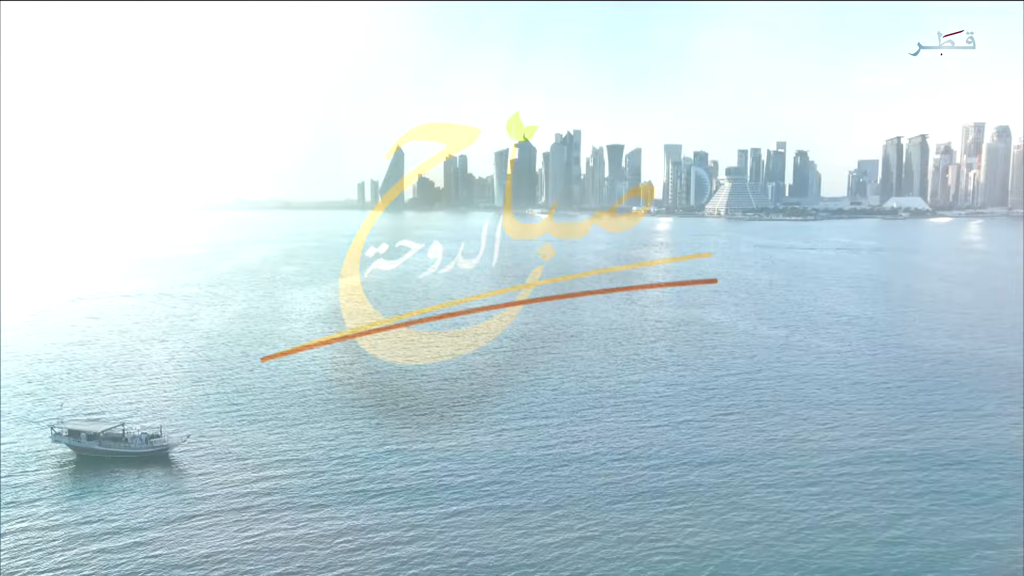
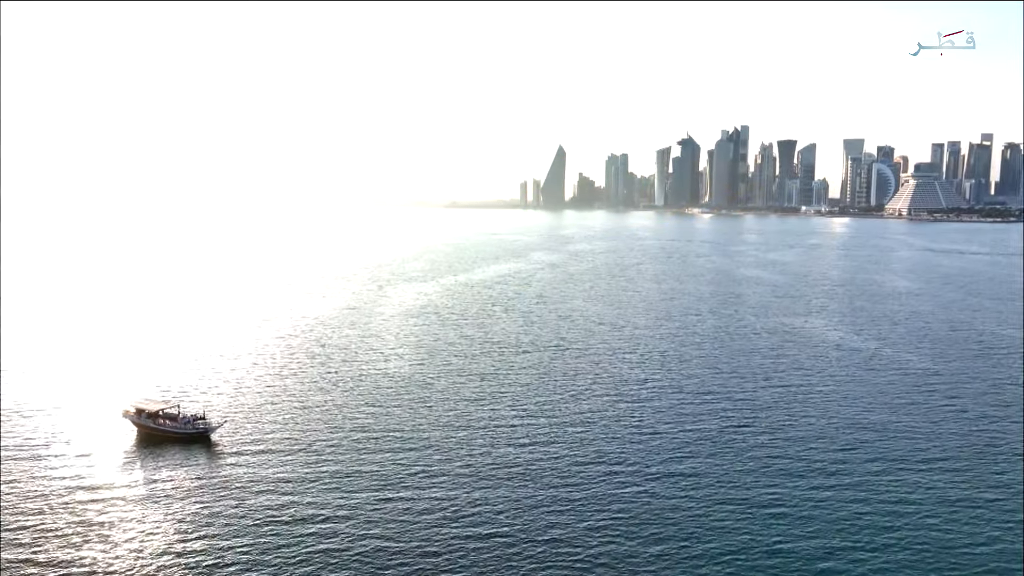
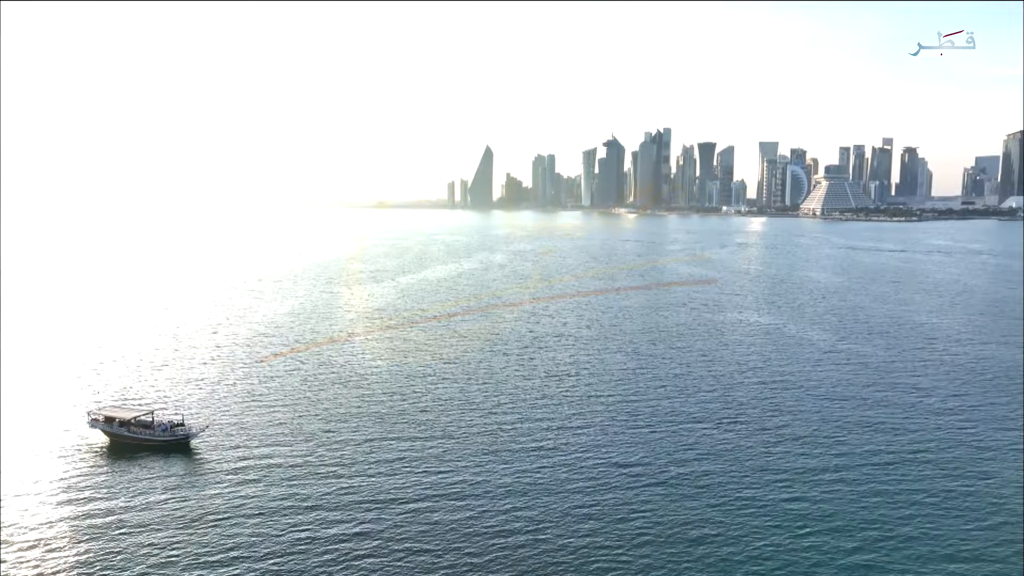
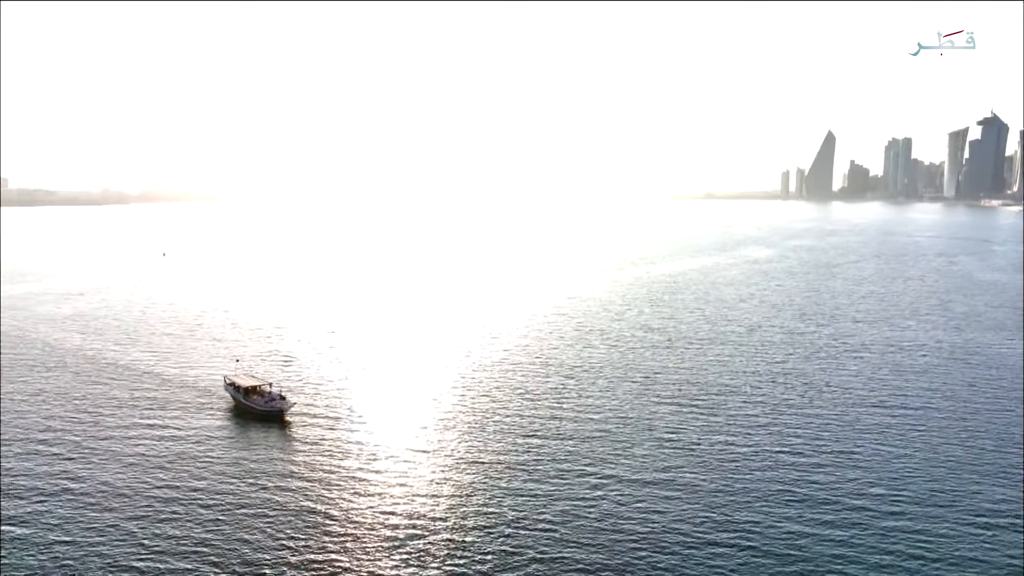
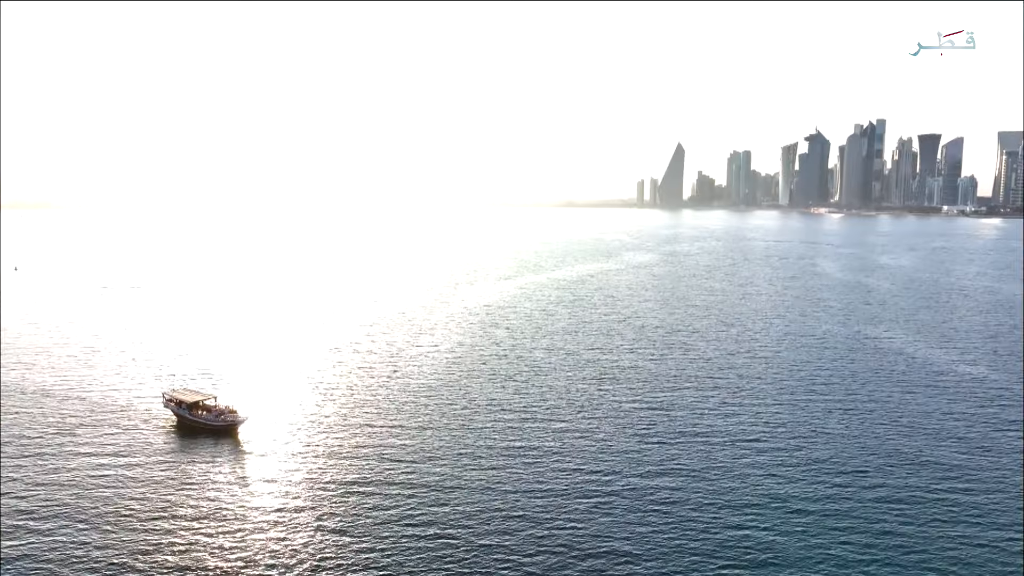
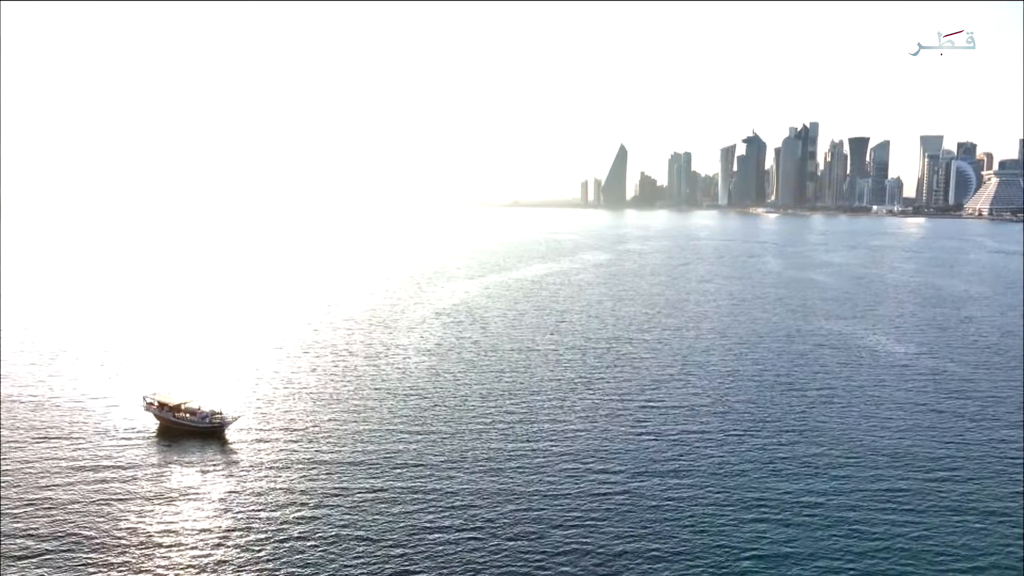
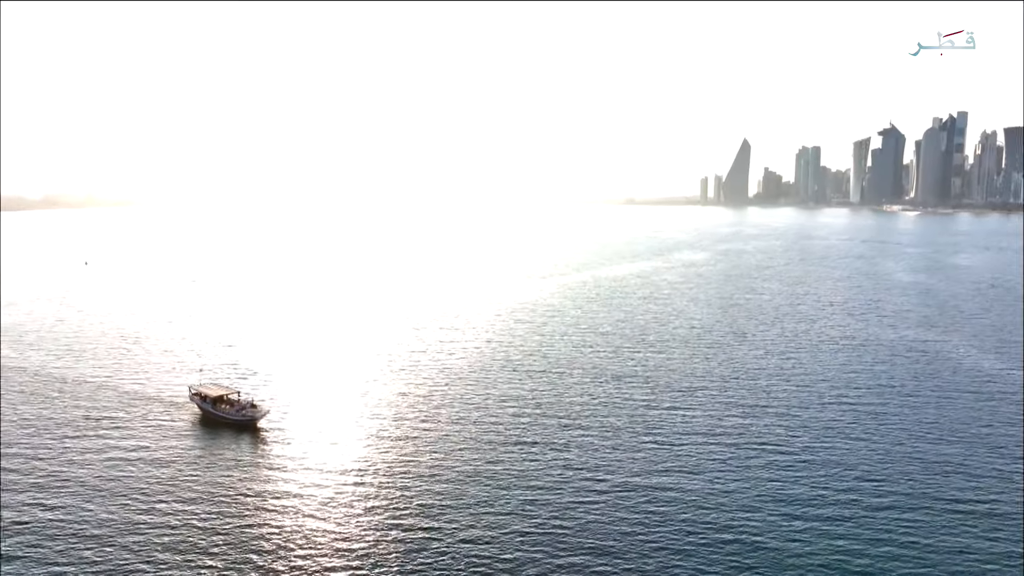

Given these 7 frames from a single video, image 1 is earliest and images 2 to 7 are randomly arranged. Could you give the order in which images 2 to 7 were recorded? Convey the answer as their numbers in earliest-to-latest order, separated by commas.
3, 2, 6, 5, 7, 4
